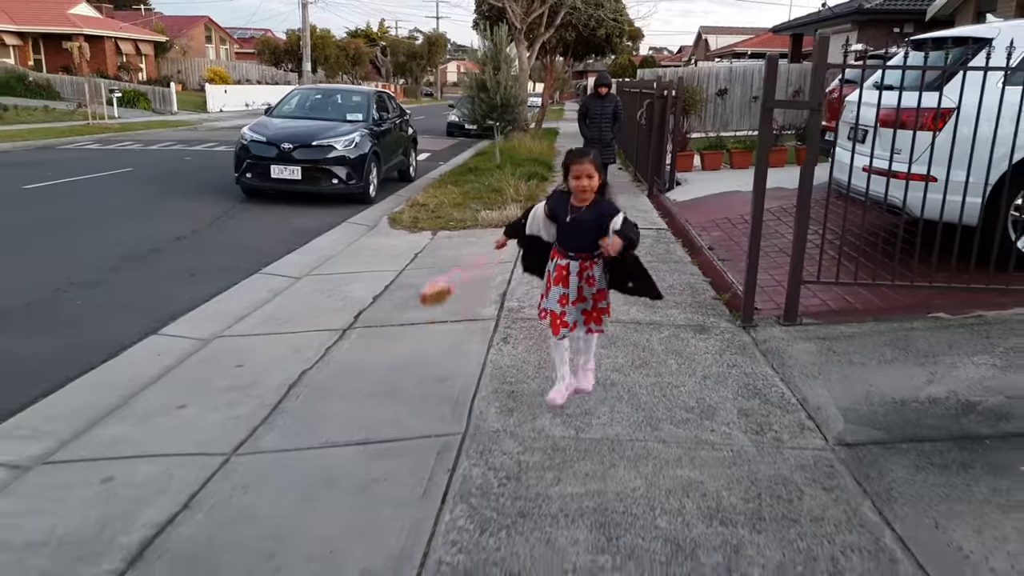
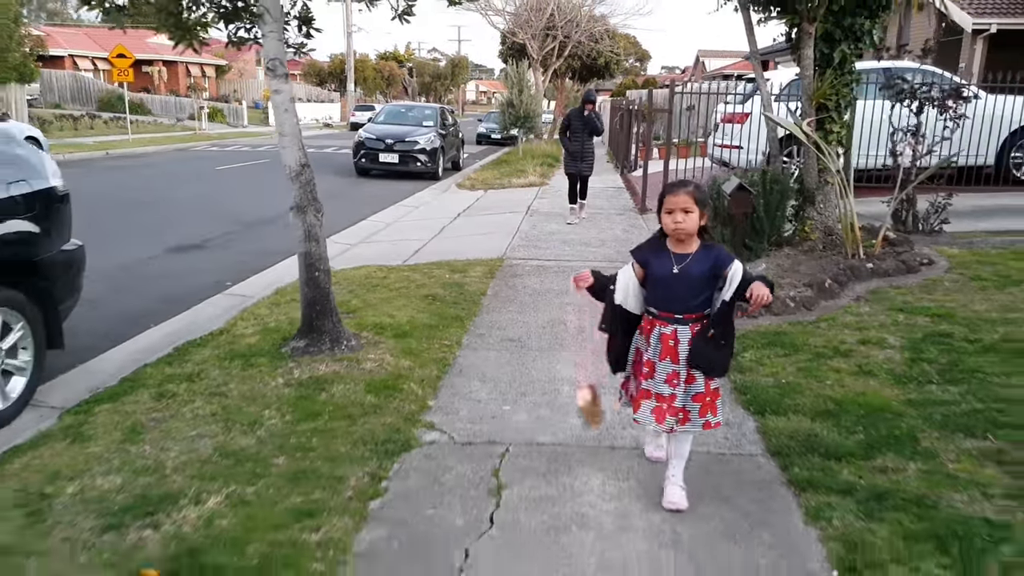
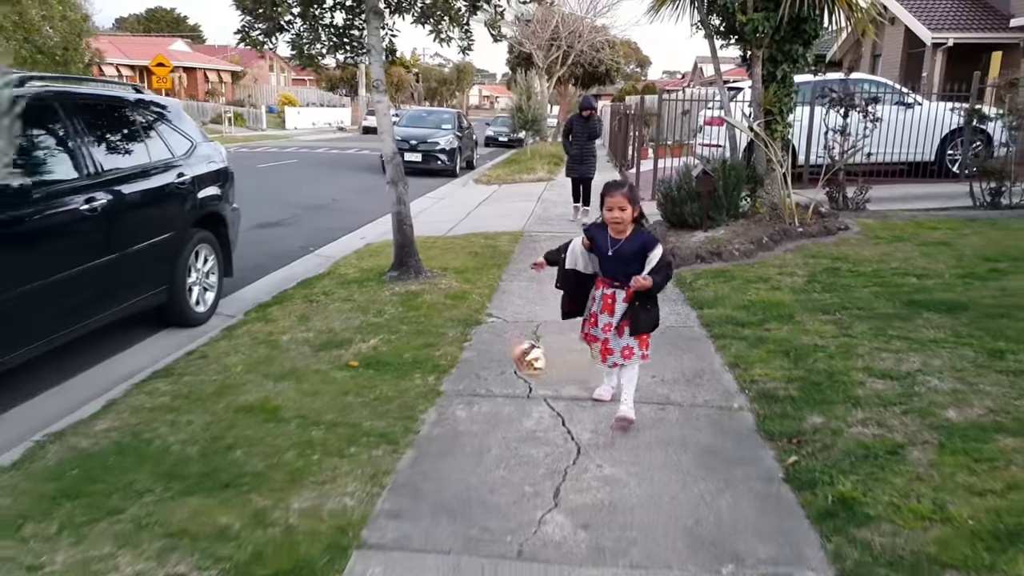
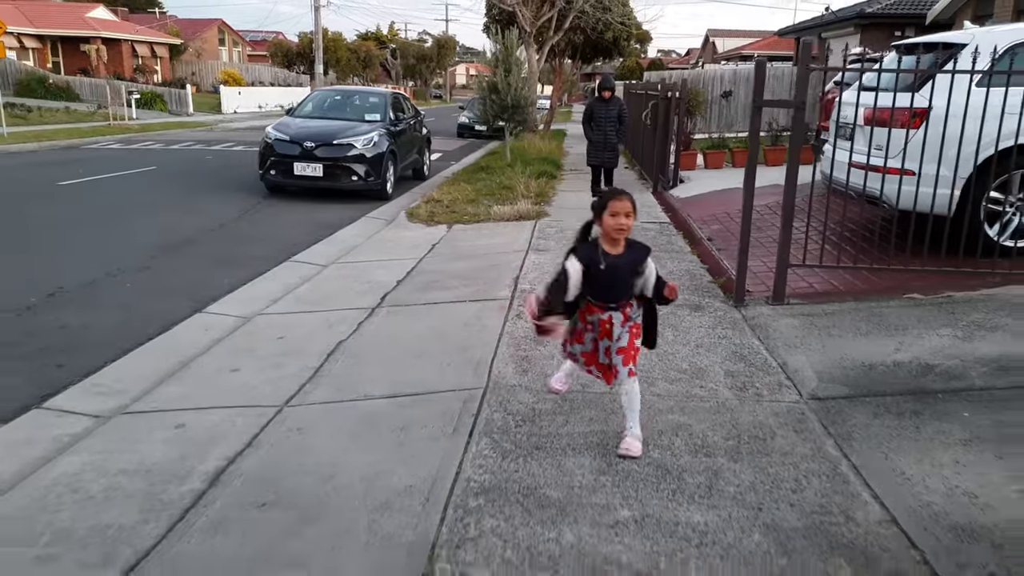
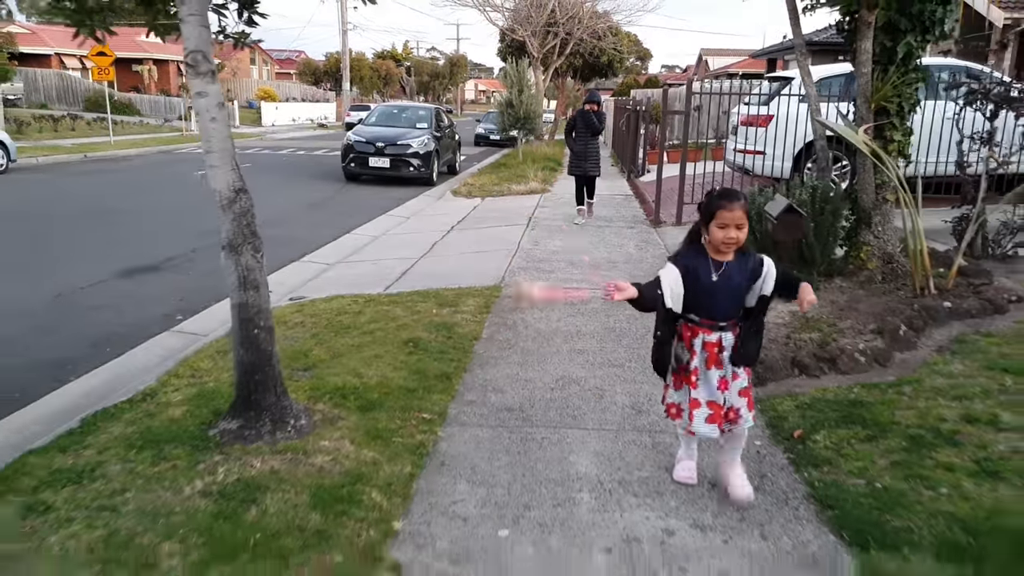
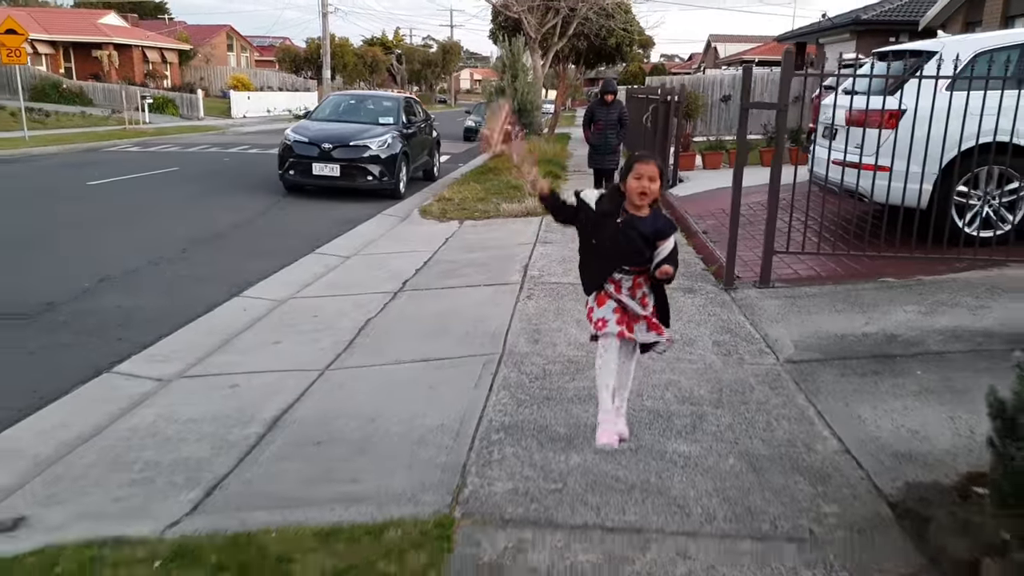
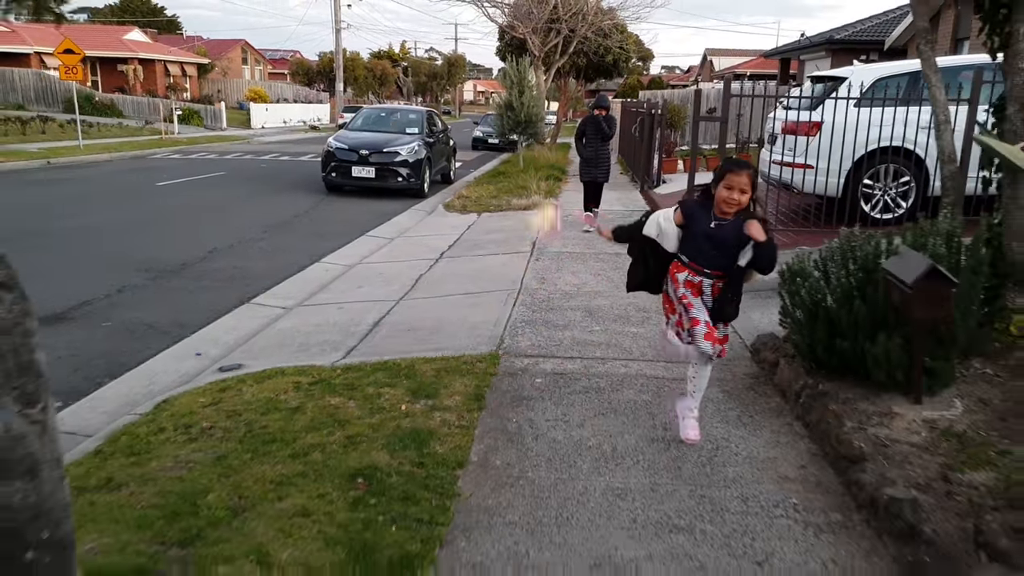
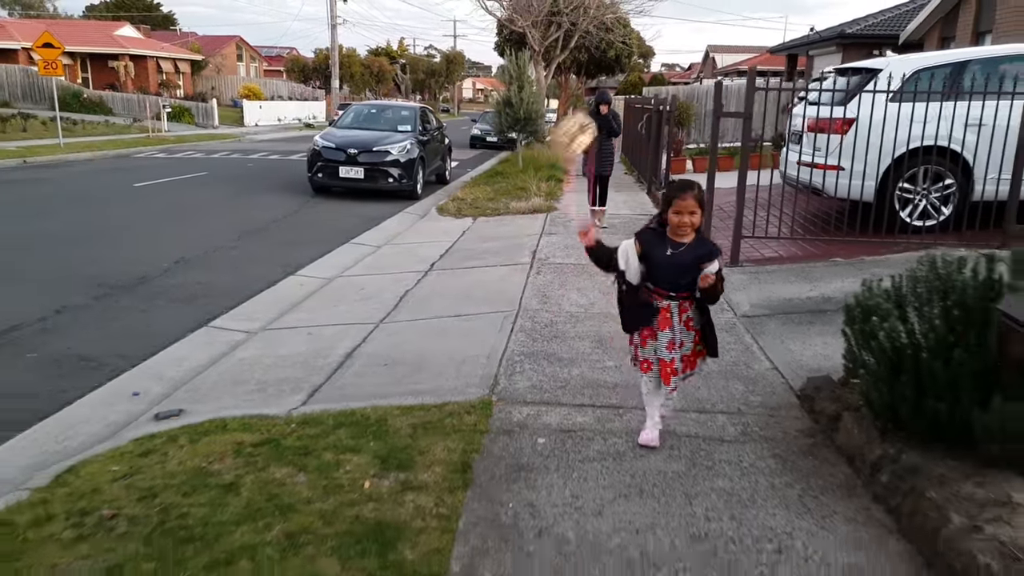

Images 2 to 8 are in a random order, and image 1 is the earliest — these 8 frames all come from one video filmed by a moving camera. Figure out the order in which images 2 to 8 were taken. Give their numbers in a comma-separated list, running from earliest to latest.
4, 6, 8, 7, 5, 2, 3
